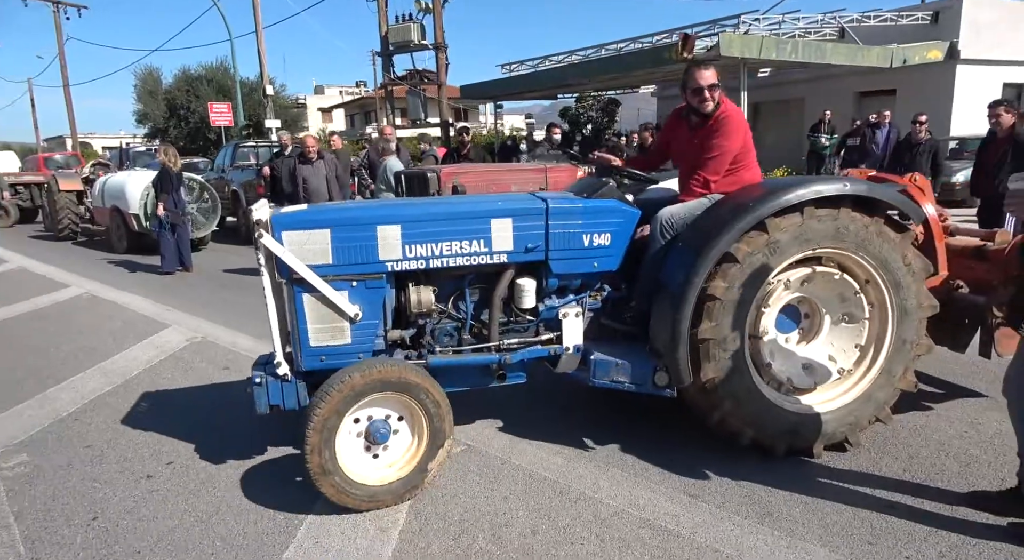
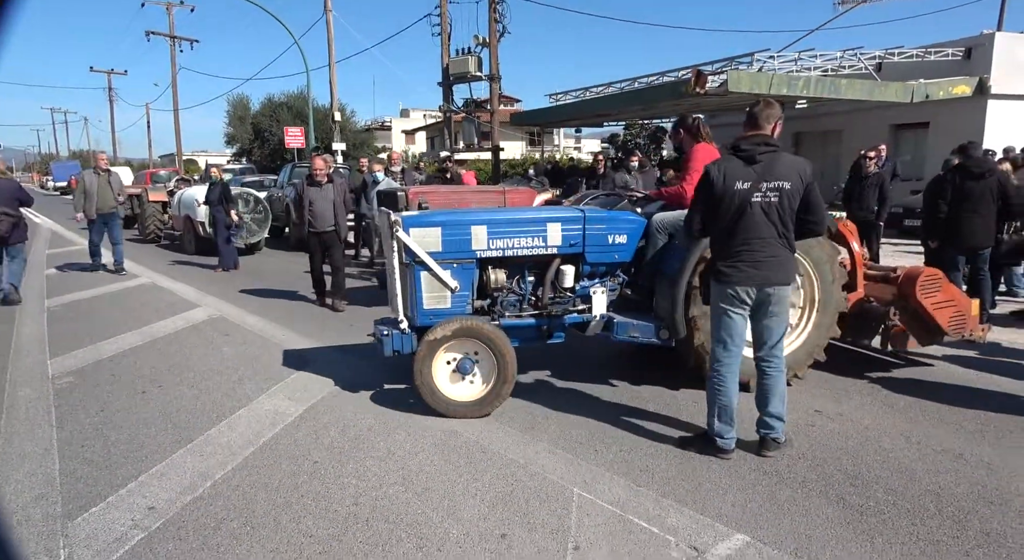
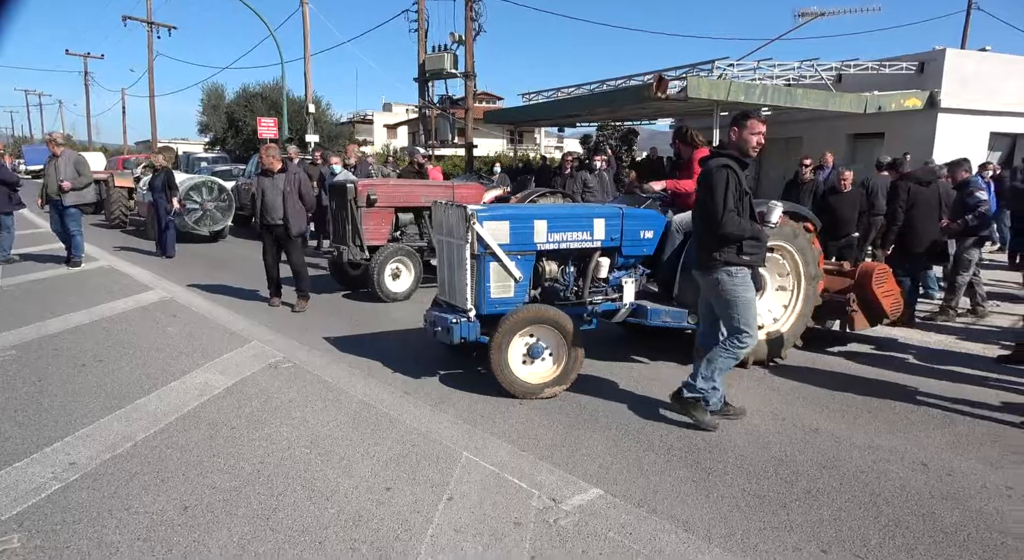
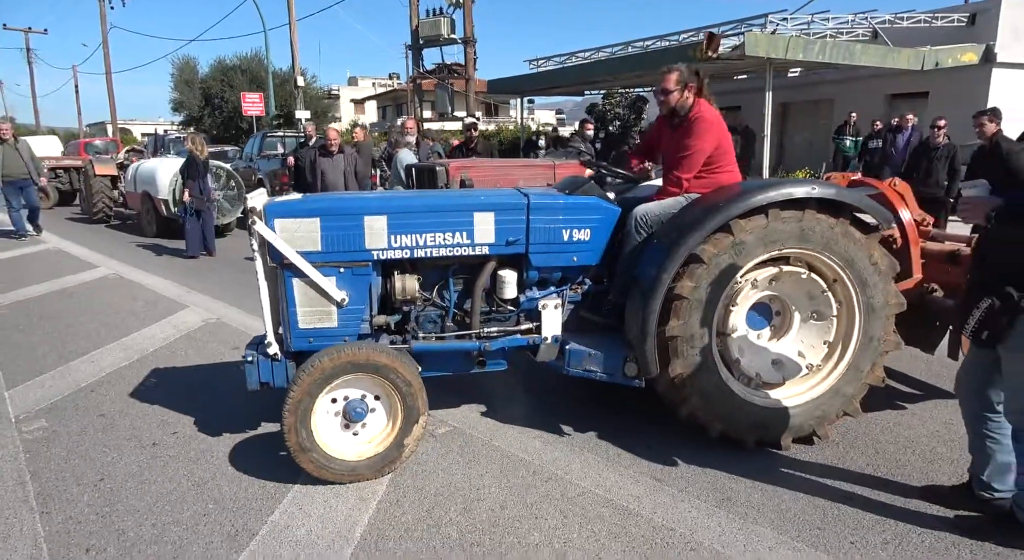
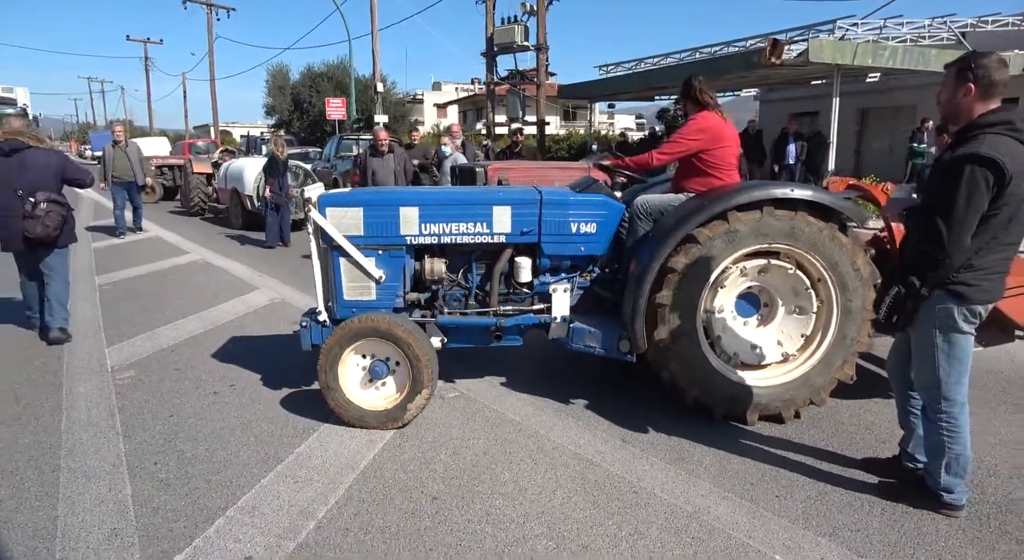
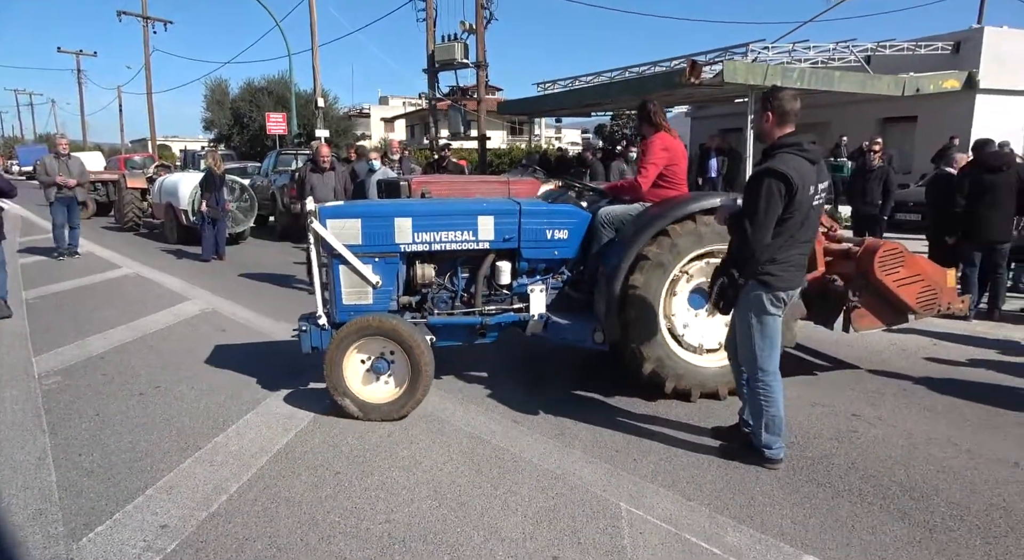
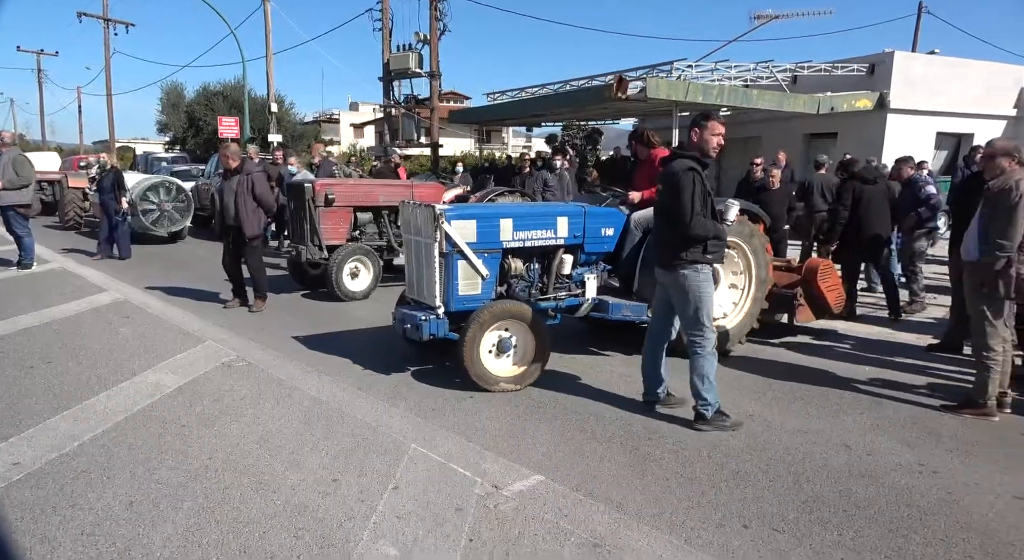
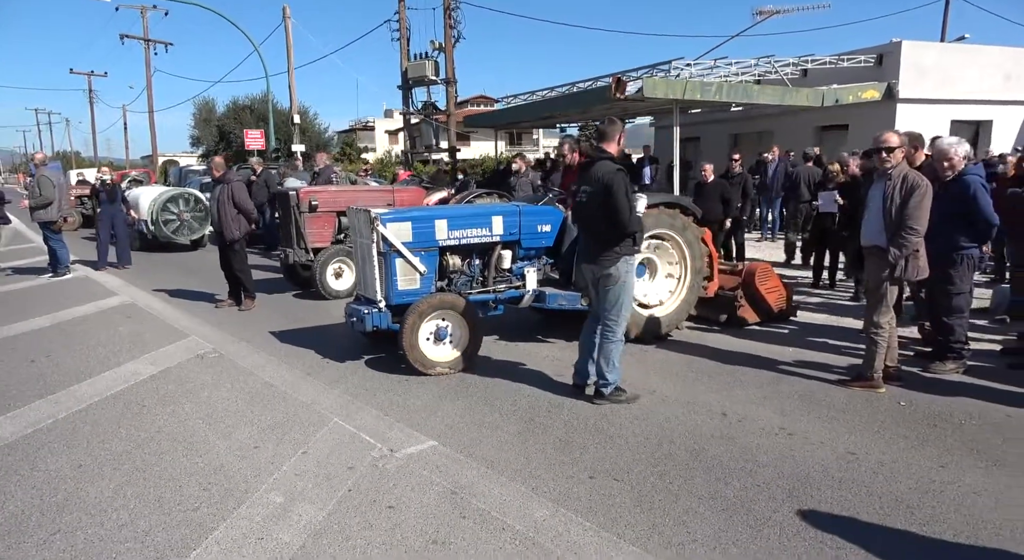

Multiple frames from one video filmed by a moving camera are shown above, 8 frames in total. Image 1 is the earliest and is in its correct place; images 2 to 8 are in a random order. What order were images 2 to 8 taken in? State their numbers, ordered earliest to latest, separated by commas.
4, 5, 6, 2, 3, 7, 8
